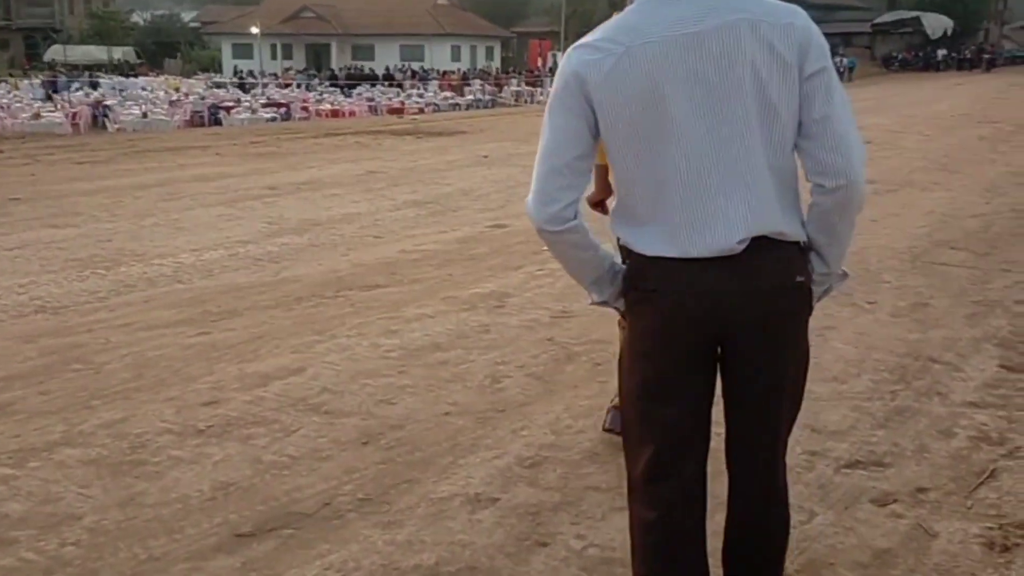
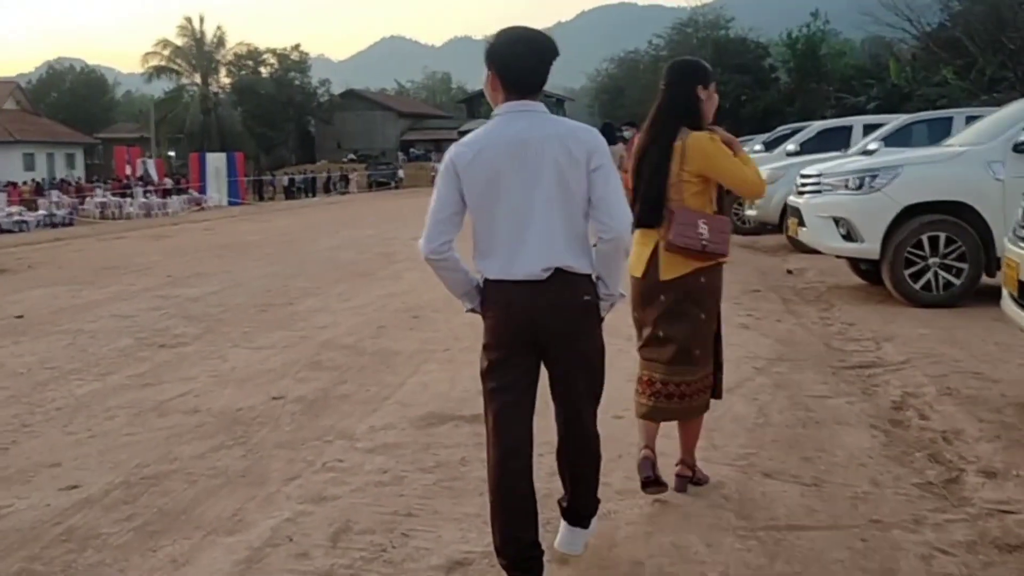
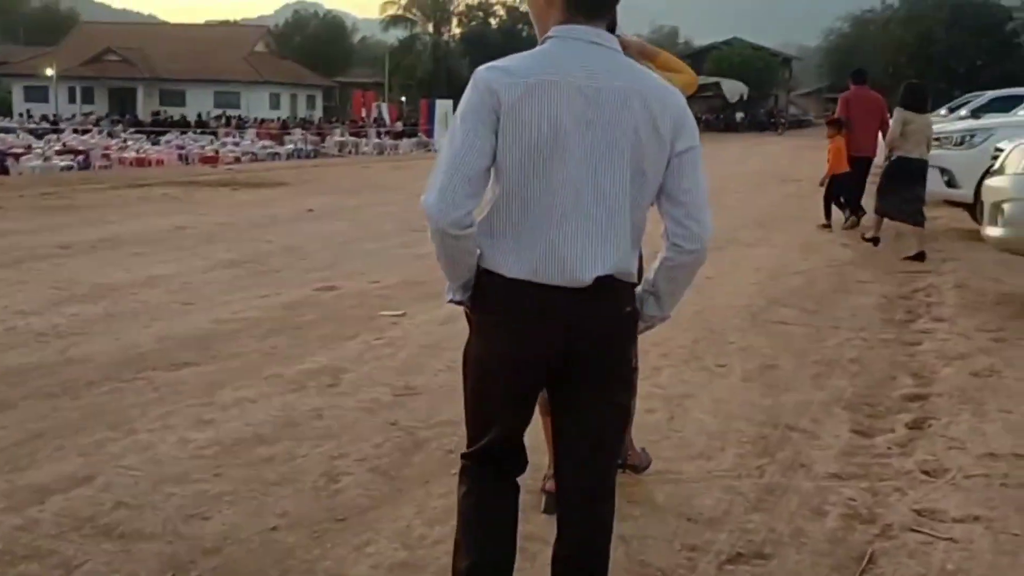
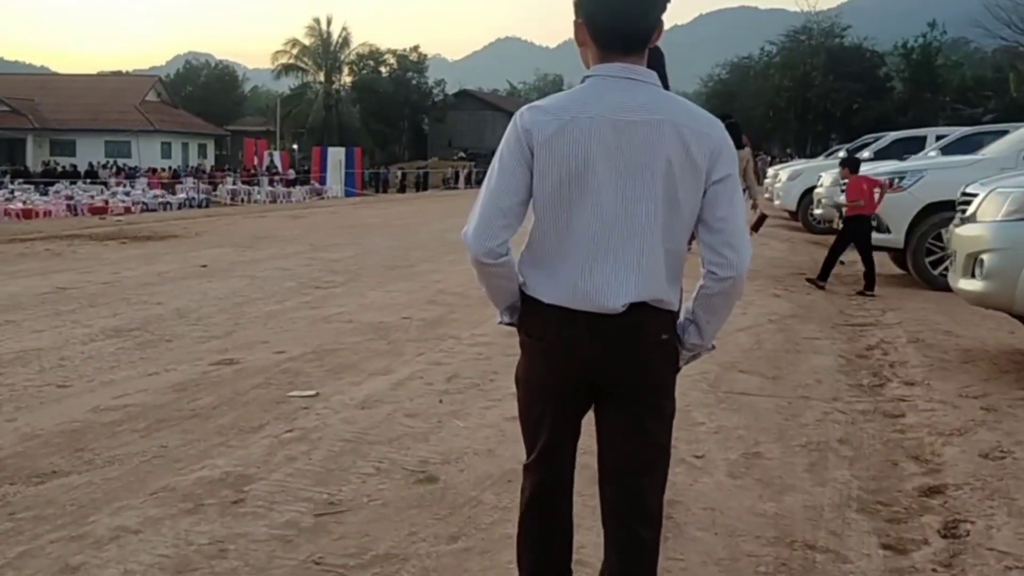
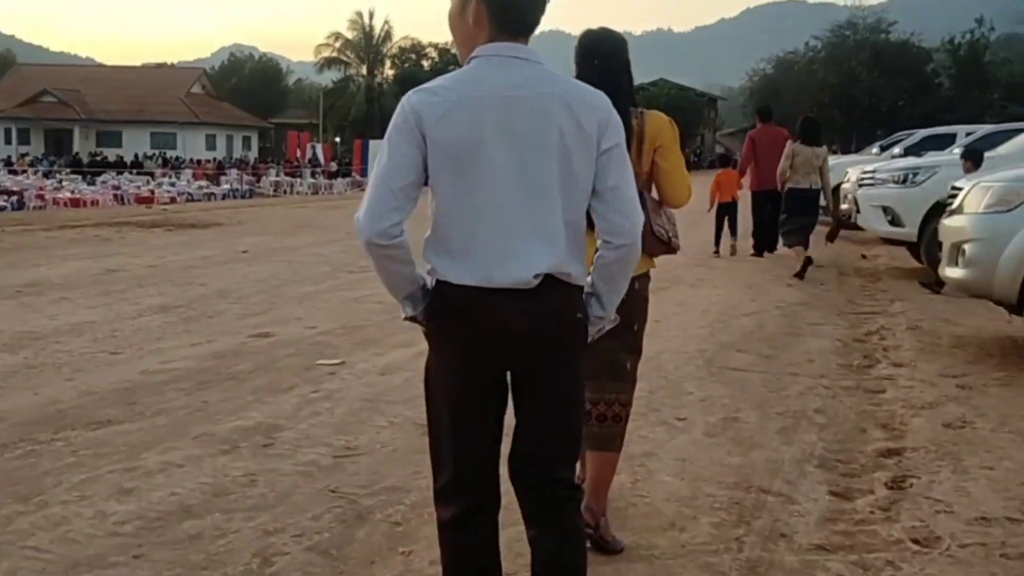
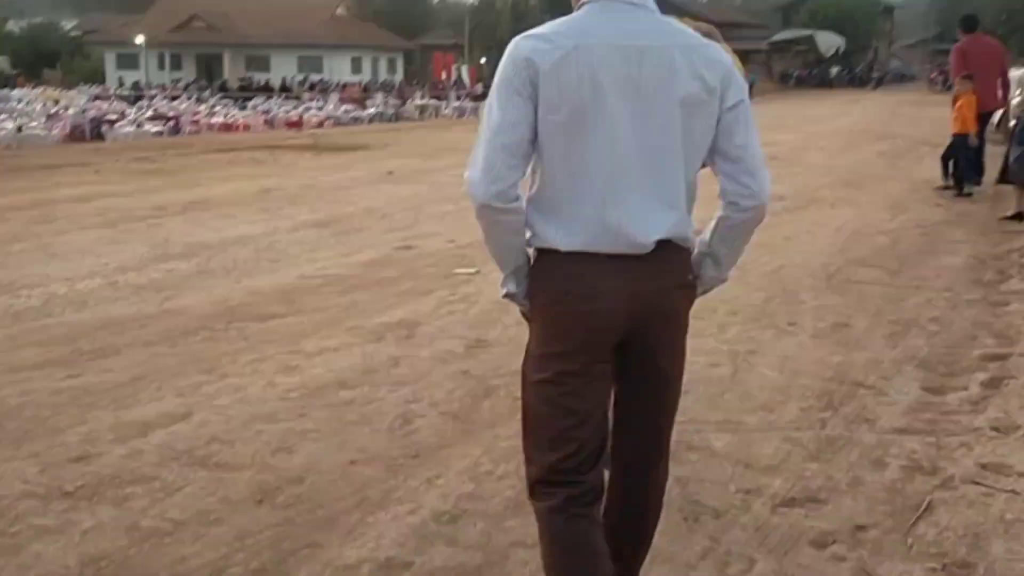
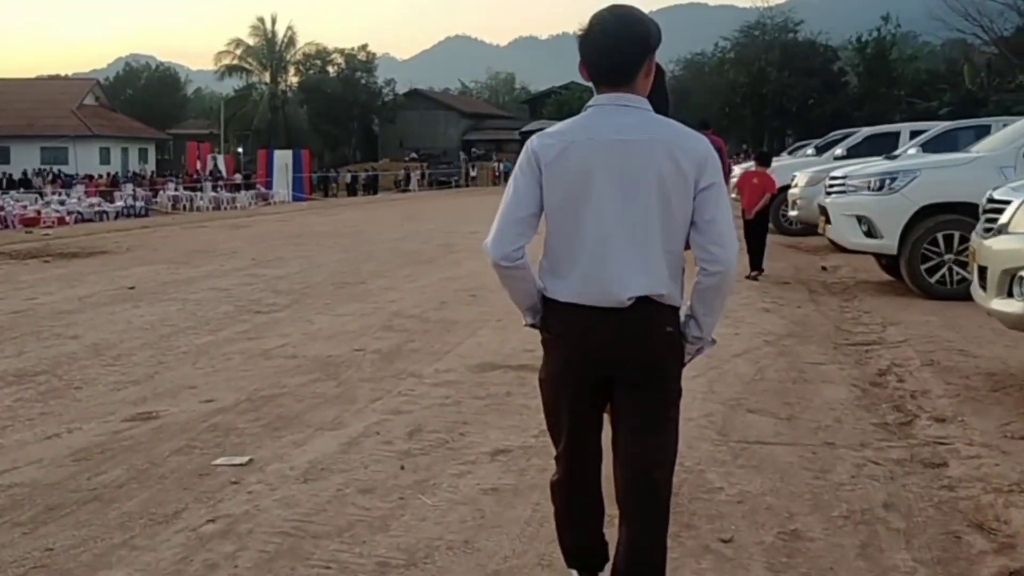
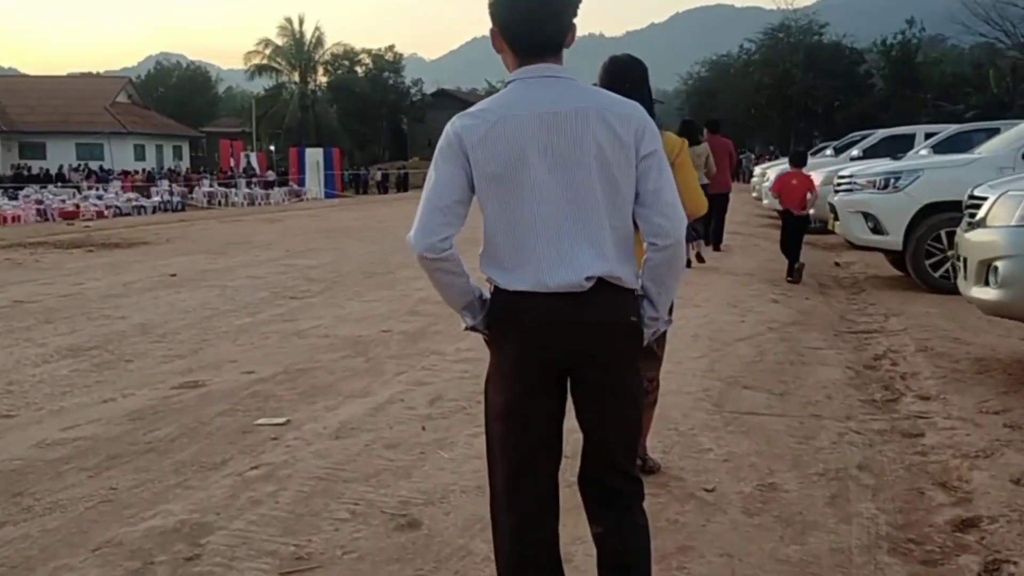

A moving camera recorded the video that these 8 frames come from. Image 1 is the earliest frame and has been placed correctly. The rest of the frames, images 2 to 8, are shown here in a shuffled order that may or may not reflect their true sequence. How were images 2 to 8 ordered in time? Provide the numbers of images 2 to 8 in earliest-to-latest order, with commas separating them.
6, 3, 5, 4, 8, 7, 2
